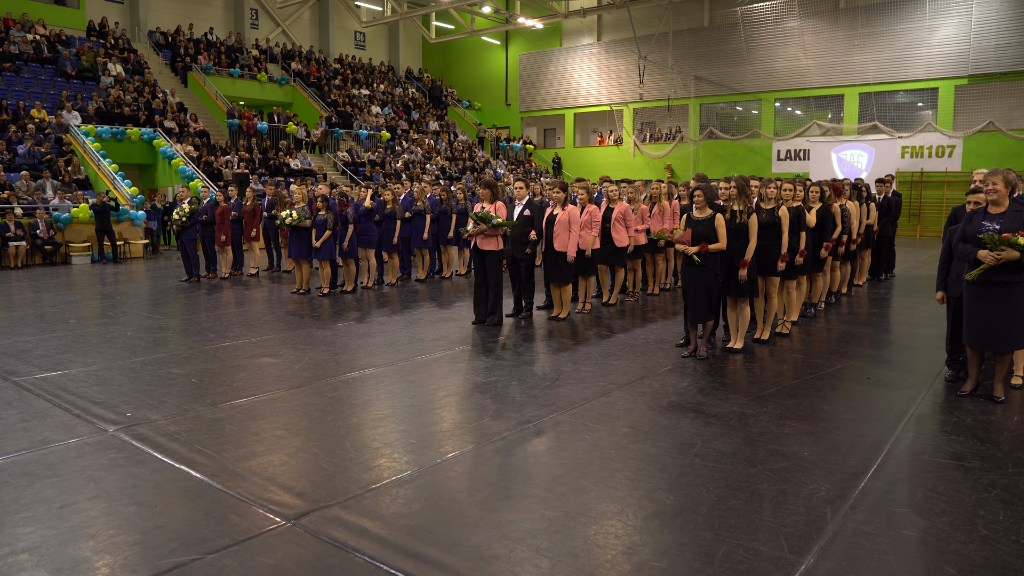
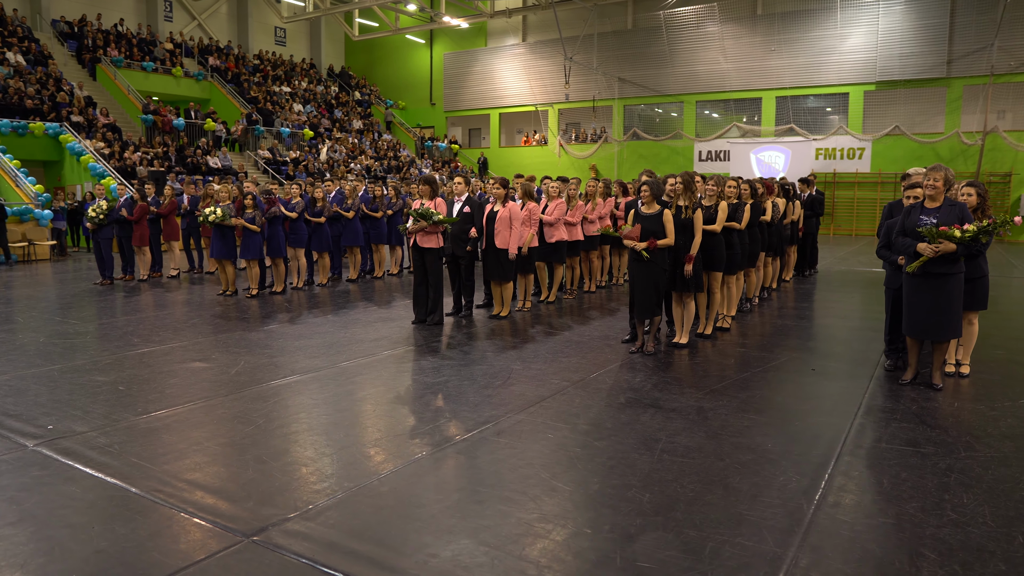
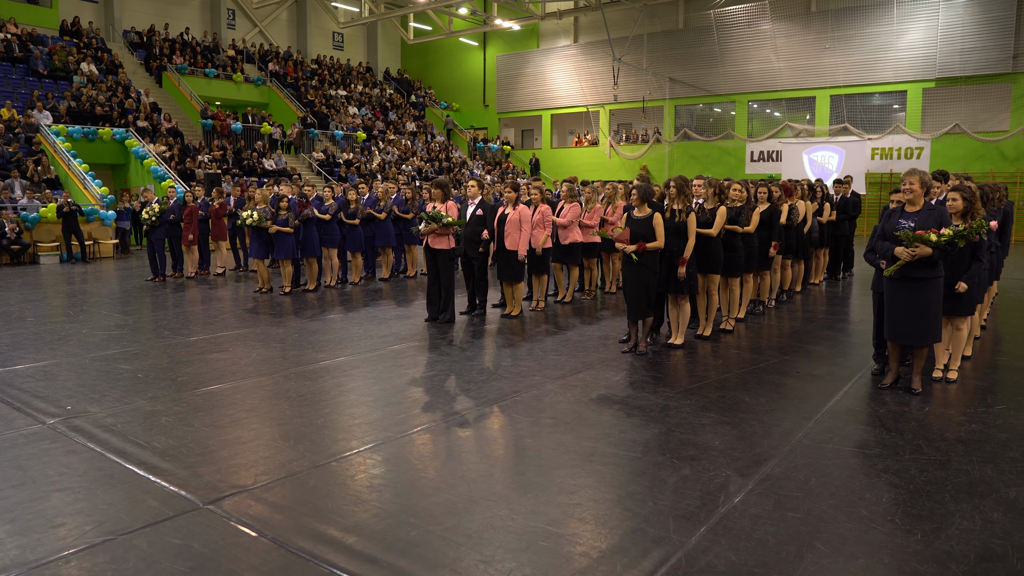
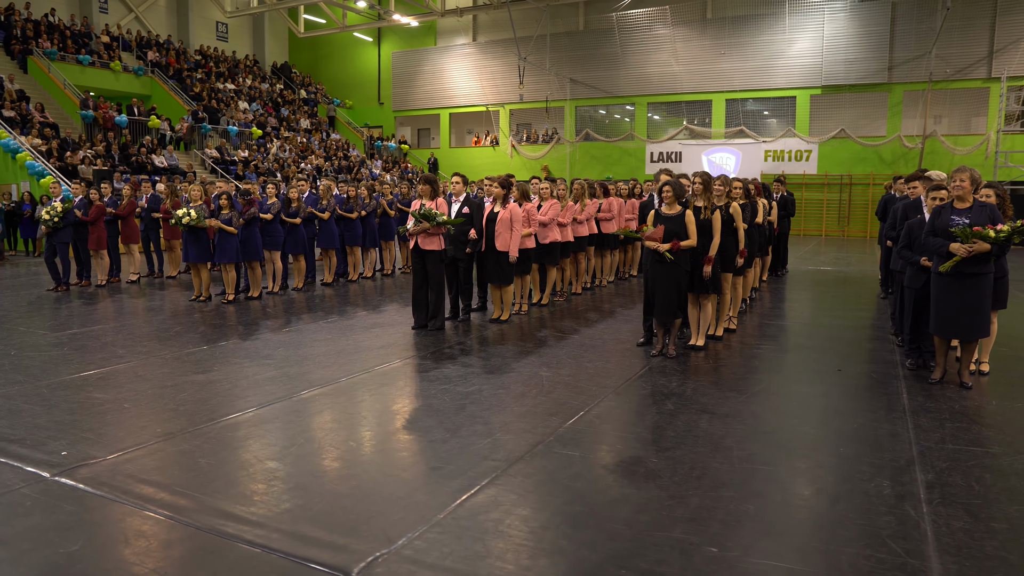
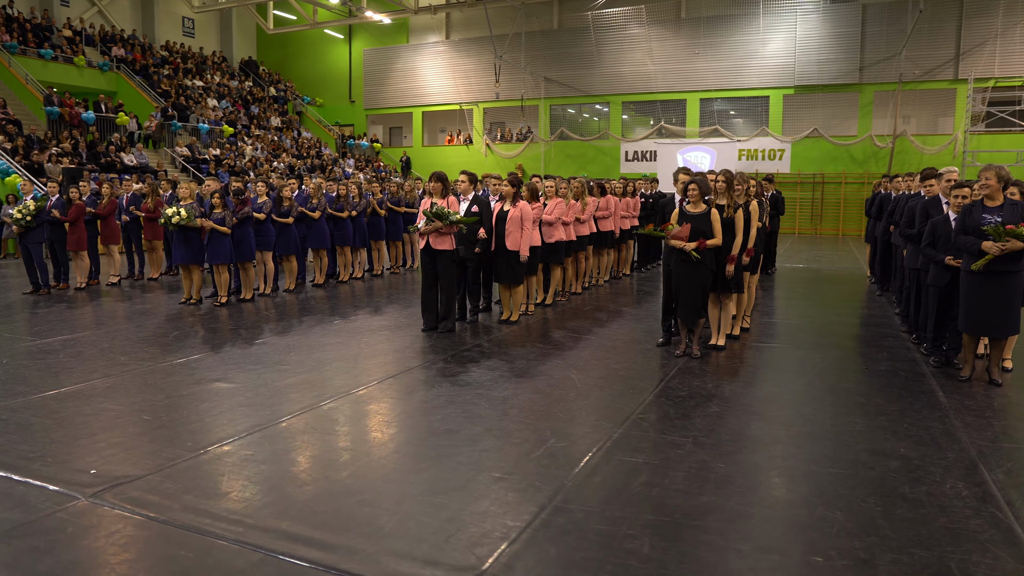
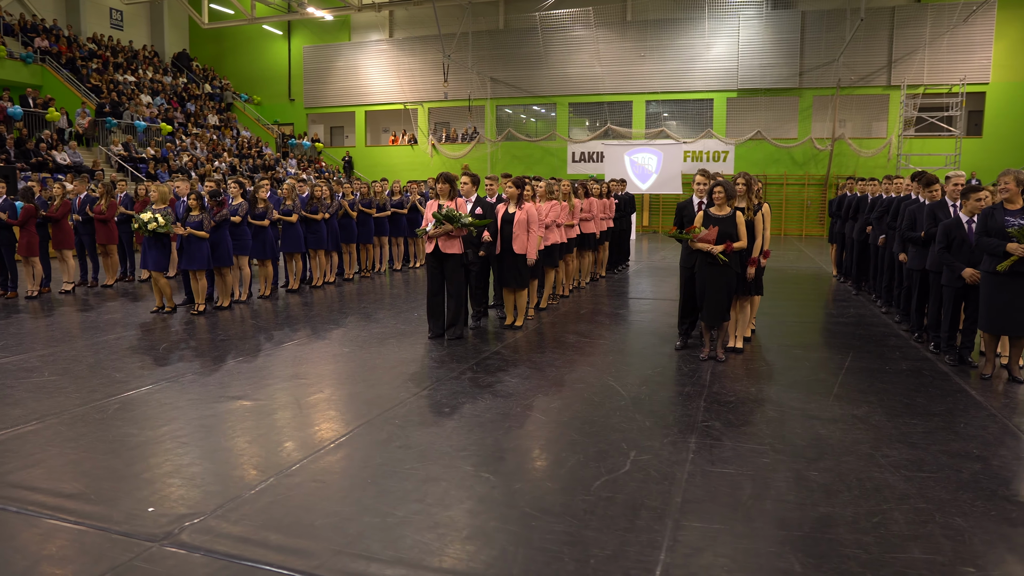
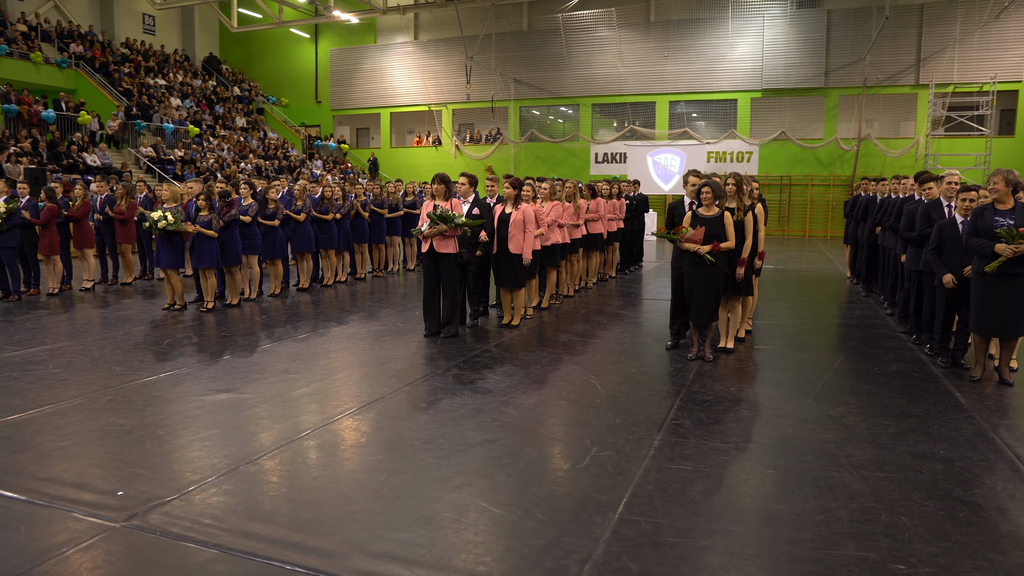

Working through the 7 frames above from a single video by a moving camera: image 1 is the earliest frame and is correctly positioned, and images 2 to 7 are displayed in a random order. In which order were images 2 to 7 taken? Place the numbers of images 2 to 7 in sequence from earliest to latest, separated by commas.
3, 2, 4, 5, 7, 6
